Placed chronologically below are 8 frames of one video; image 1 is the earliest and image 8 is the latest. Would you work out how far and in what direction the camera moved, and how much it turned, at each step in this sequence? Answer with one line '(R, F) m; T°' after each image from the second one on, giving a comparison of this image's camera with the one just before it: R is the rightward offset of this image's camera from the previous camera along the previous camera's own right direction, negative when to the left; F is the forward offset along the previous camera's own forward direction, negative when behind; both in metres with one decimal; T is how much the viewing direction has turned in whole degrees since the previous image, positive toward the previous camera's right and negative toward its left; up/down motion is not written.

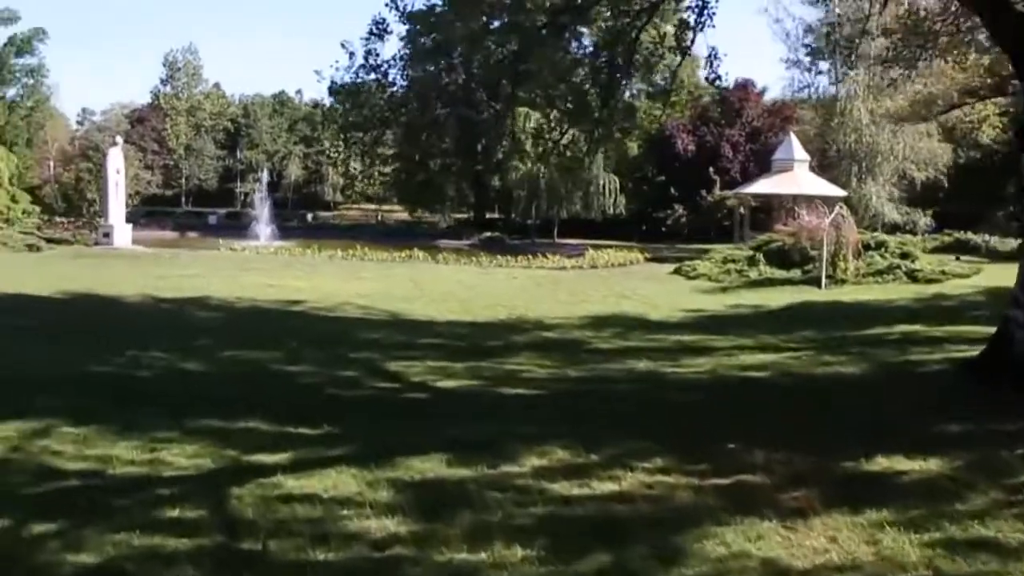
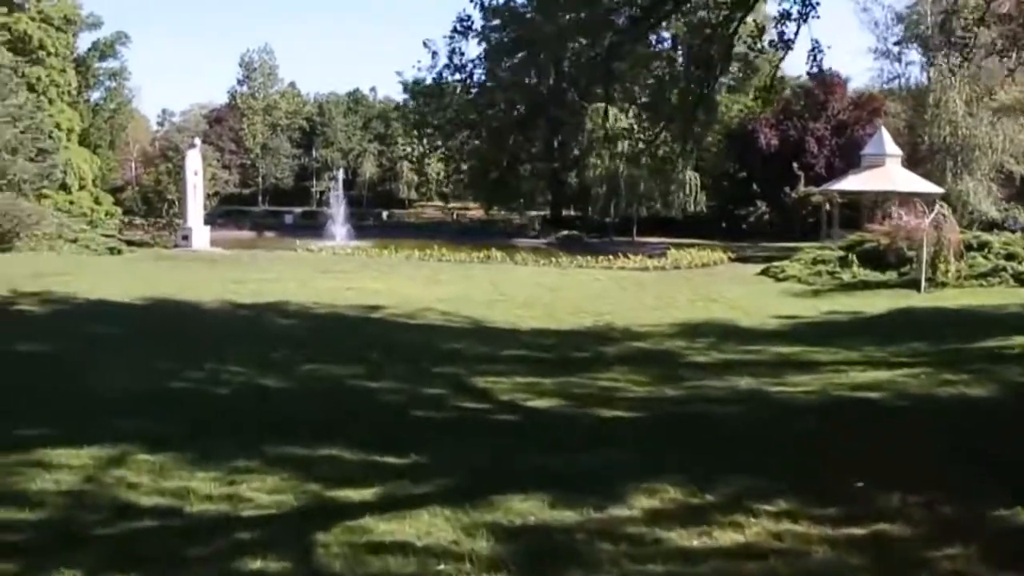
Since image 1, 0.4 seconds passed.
(-0.1, +0.4) m; -4°
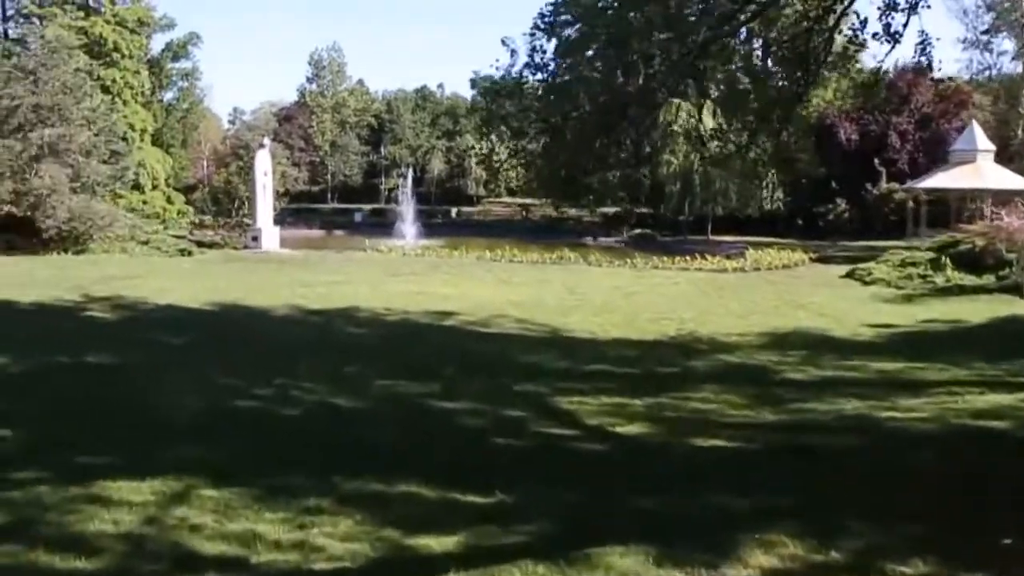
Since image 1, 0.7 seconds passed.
(-0.1, +0.4) m; -4°
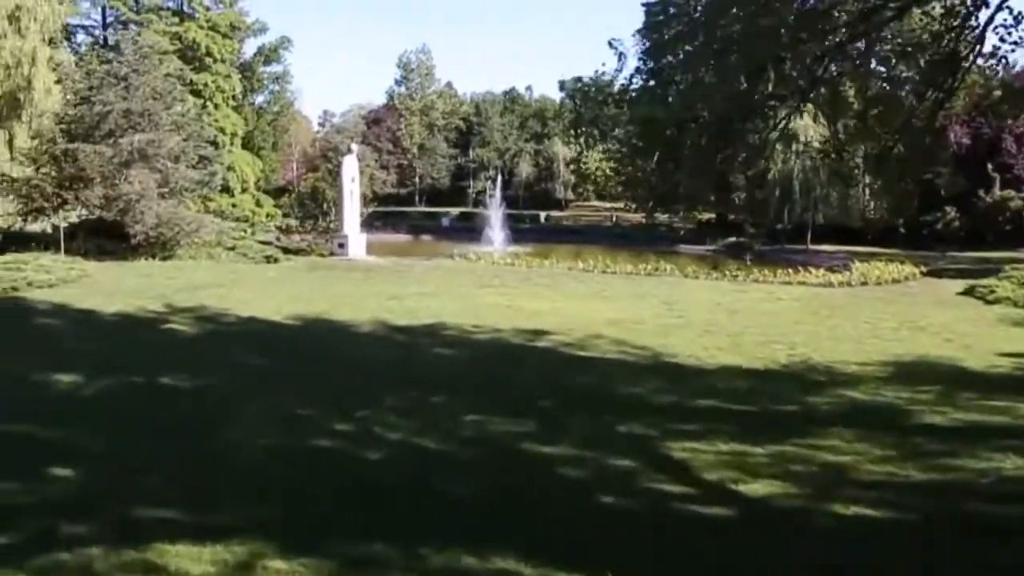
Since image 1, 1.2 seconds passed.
(-0.1, +0.6) m; -5°
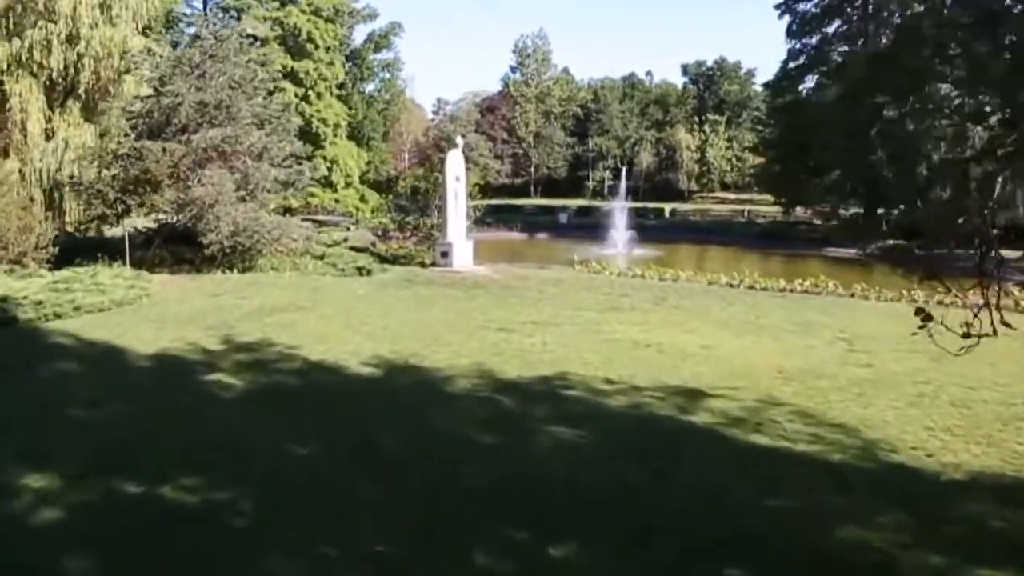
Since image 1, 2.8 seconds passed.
(-0.2, +2.5) m; -6°
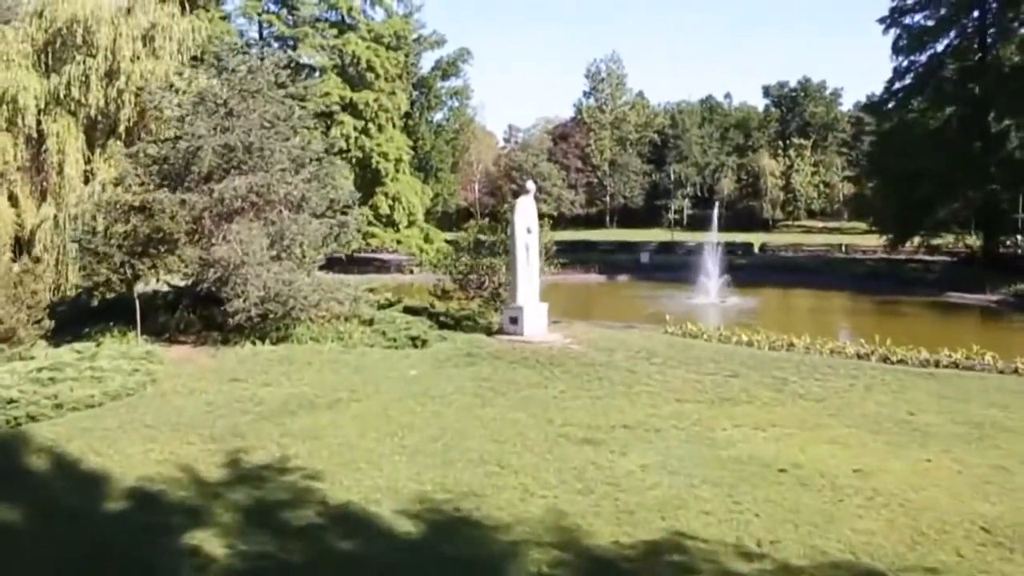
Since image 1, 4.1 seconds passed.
(-0.1, +2.4) m; -4°
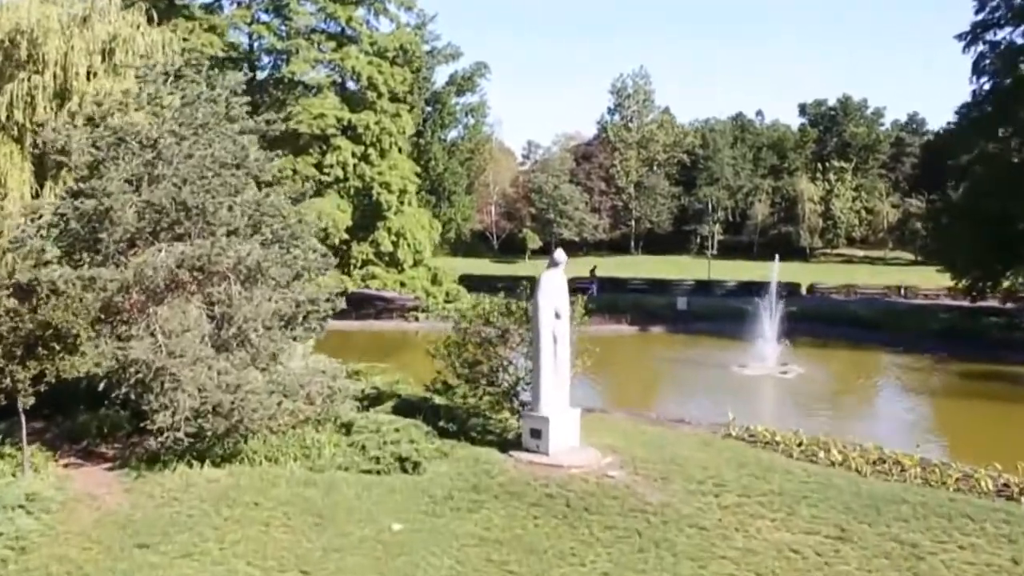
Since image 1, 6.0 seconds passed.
(-0.1, +3.2) m; -1°
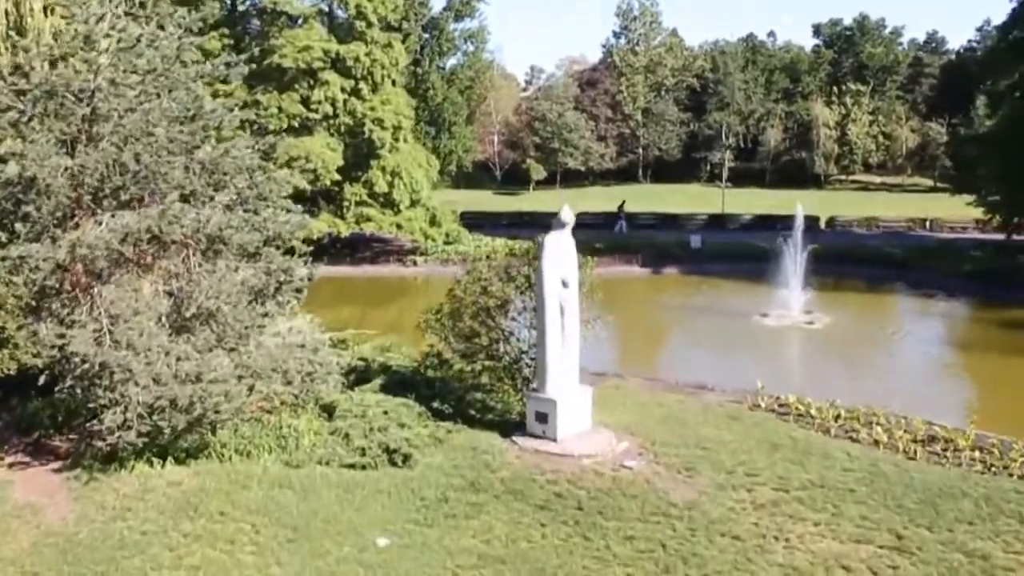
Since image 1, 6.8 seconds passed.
(0.0, +1.3) m; 0°
